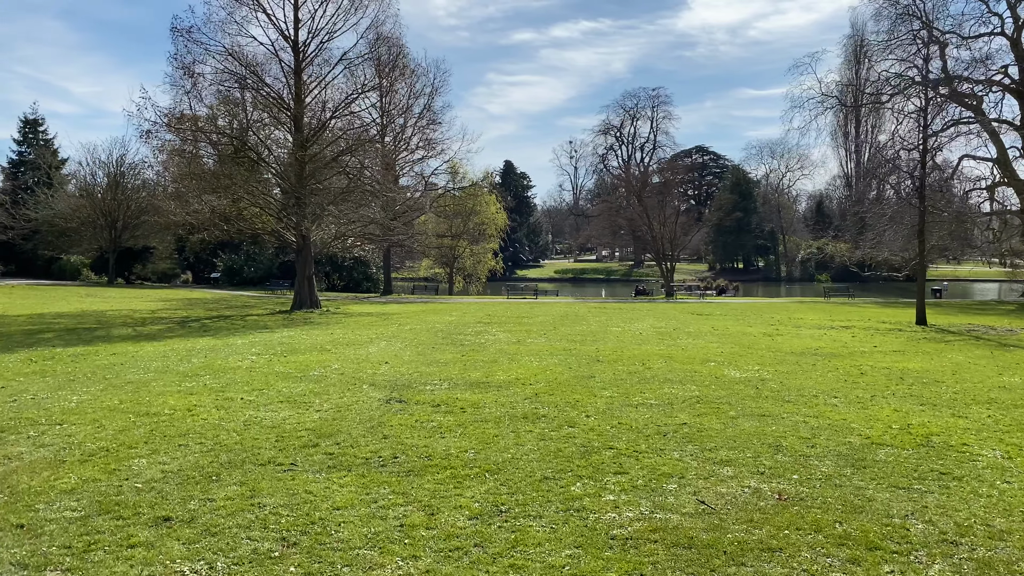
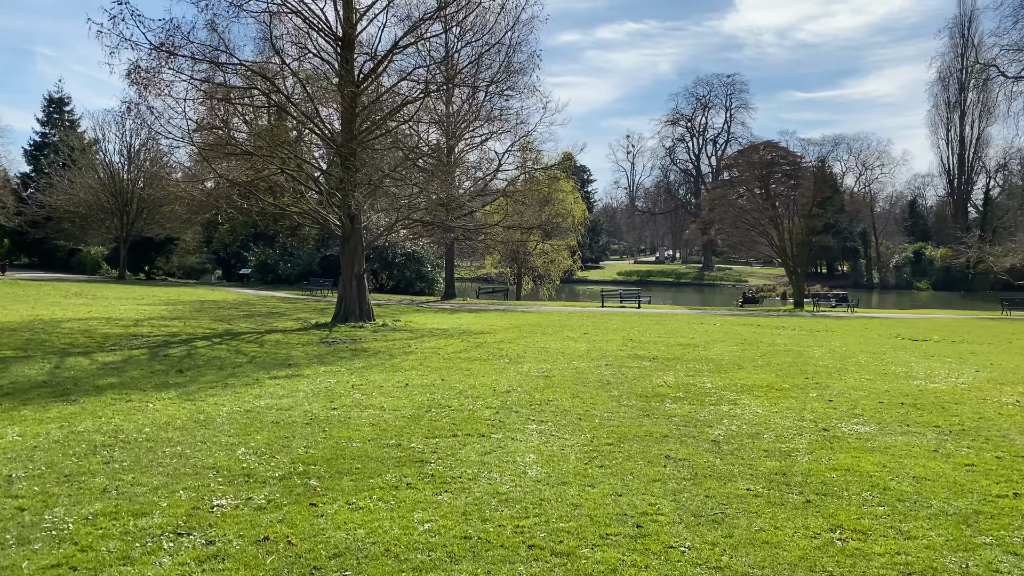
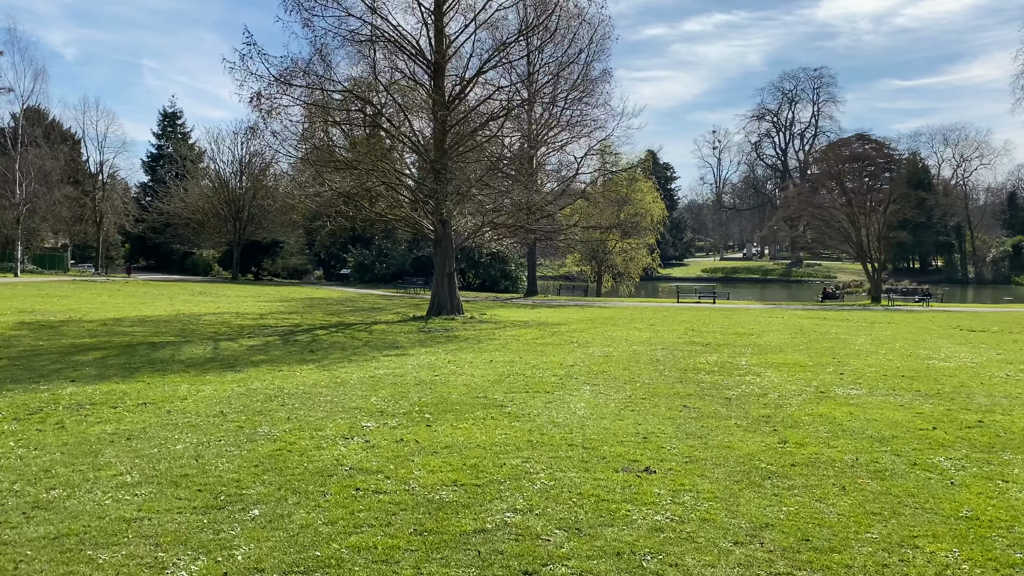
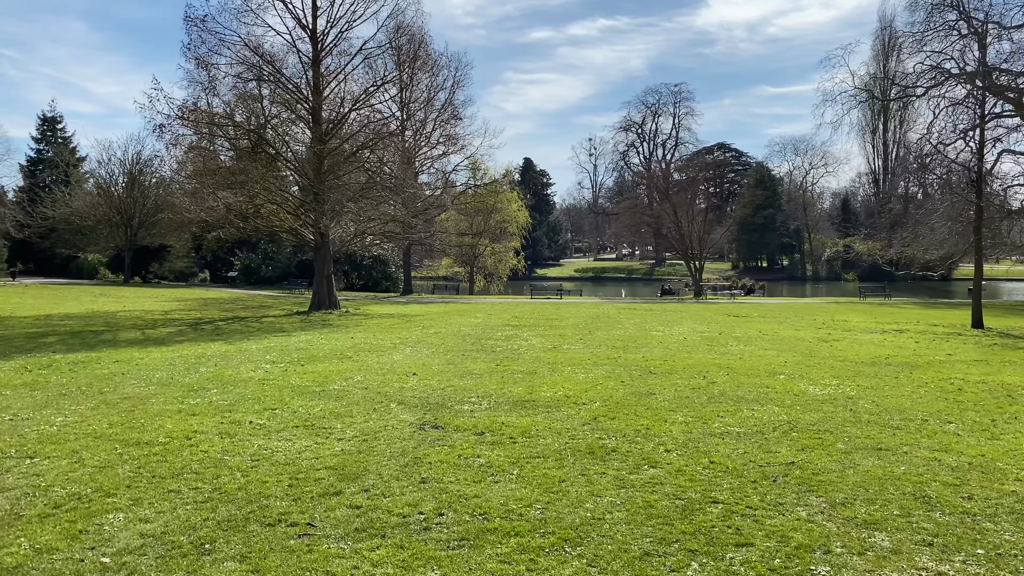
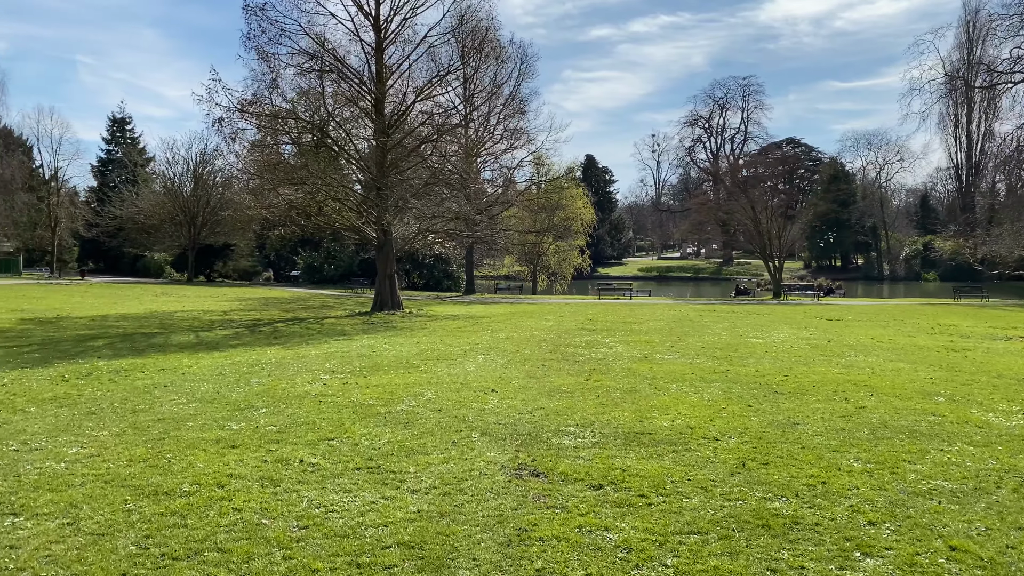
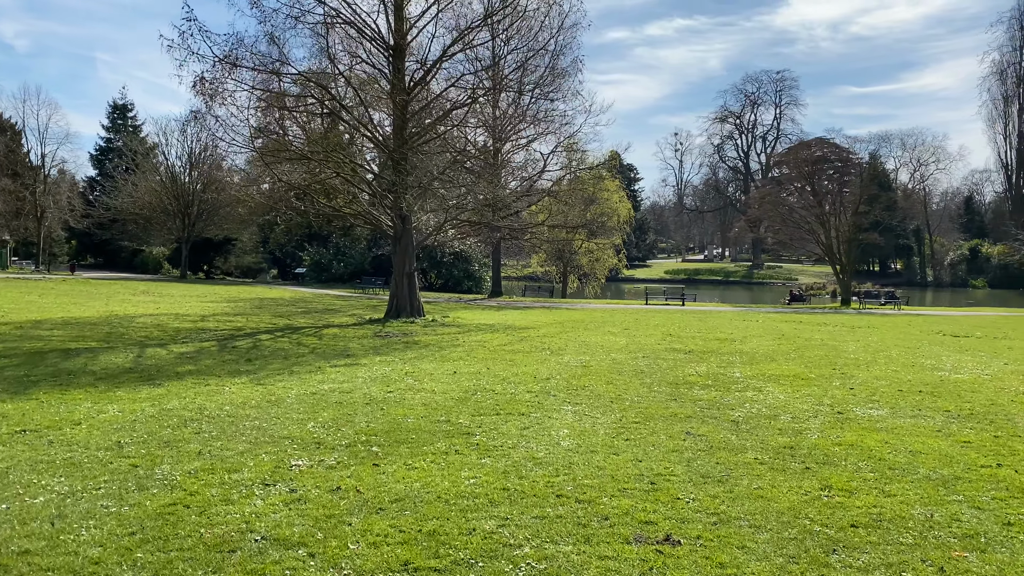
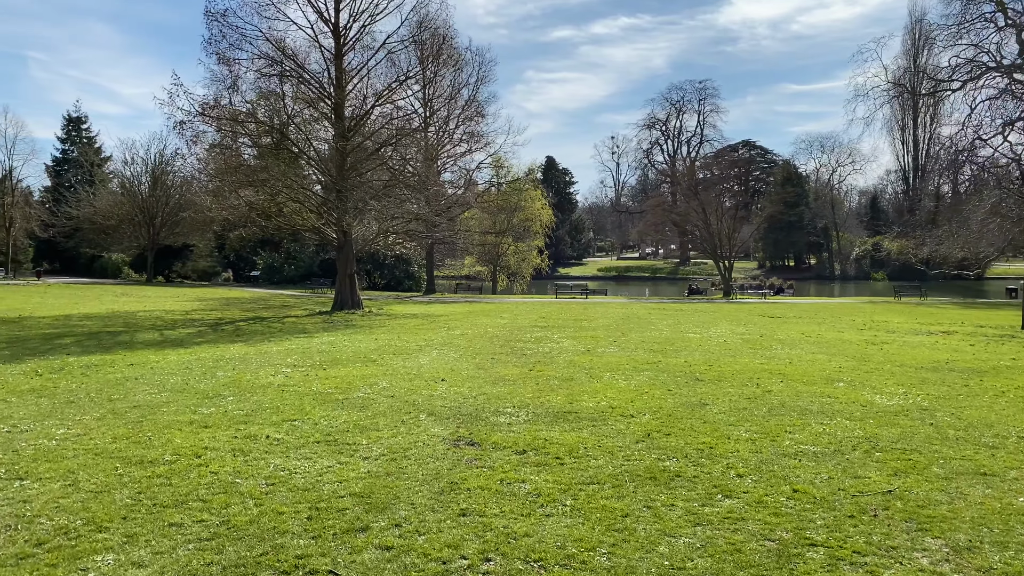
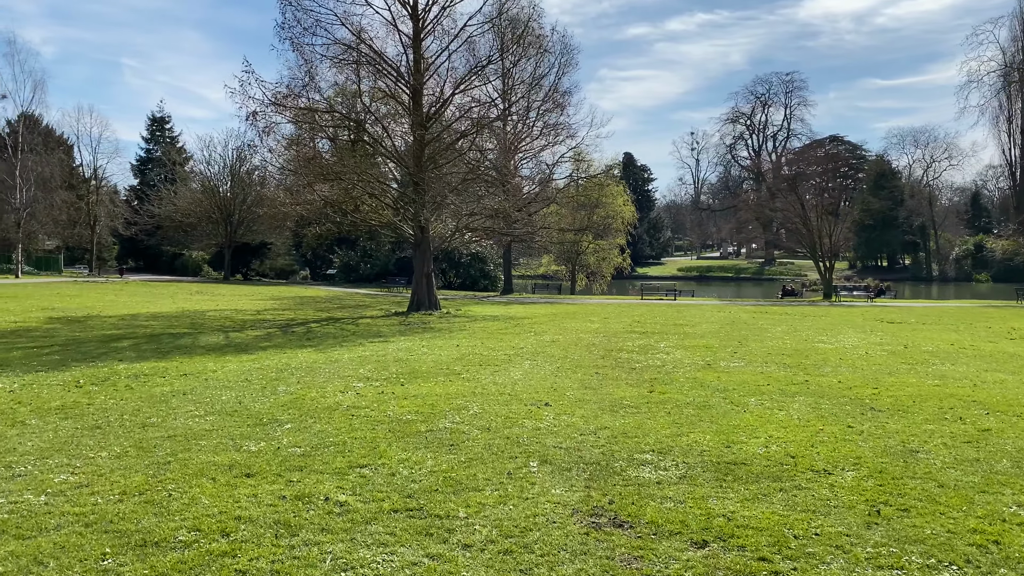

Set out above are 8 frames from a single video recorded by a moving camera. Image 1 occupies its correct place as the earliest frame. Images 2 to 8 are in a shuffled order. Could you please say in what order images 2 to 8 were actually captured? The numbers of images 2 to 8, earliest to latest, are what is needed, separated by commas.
4, 7, 5, 8, 3, 6, 2
